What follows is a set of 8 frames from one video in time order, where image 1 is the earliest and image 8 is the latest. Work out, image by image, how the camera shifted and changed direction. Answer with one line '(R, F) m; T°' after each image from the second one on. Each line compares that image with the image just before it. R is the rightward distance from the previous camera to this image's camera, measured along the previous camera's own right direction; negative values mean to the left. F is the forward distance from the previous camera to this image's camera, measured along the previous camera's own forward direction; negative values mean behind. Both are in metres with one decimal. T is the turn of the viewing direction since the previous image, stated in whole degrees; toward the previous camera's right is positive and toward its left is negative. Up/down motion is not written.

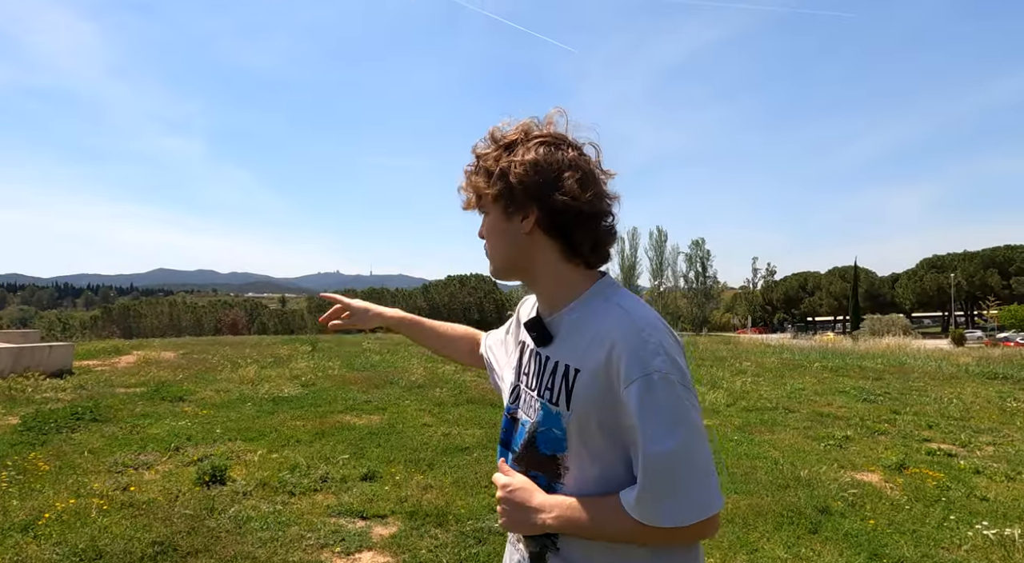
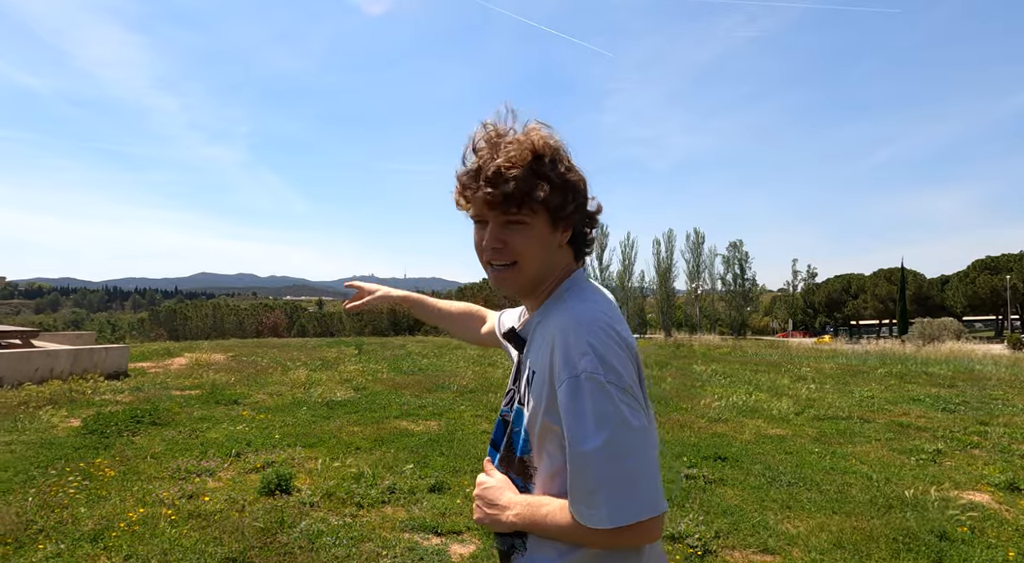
(-0.2, +0.2) m; -3°
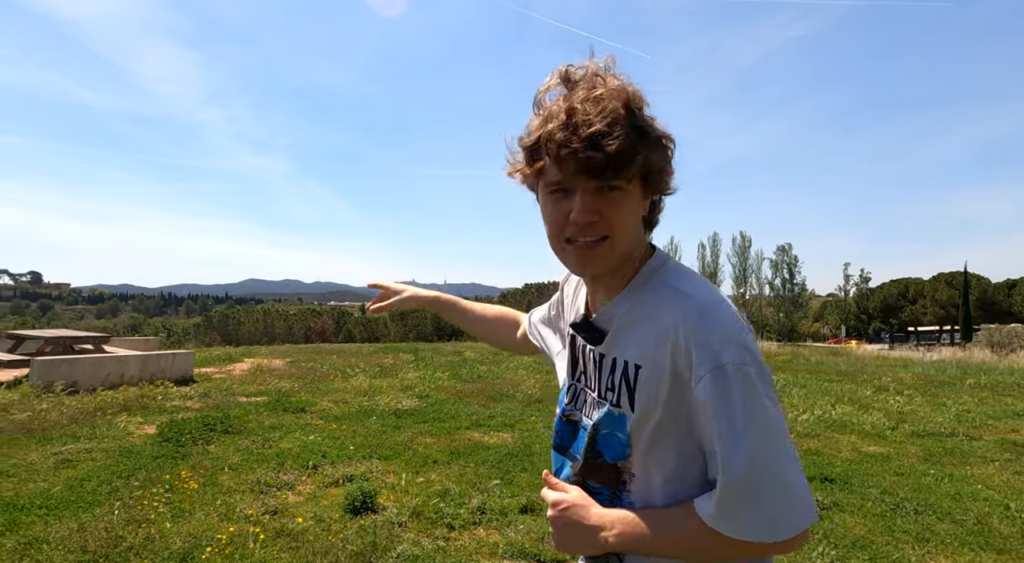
(-0.3, +0.2) m; -4°
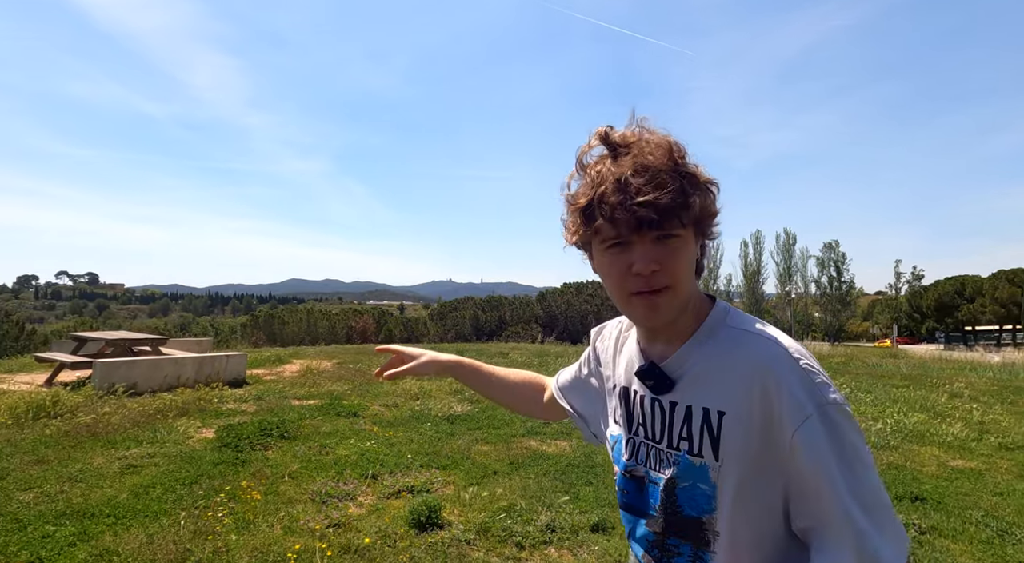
(-0.2, +0.1) m; -4°
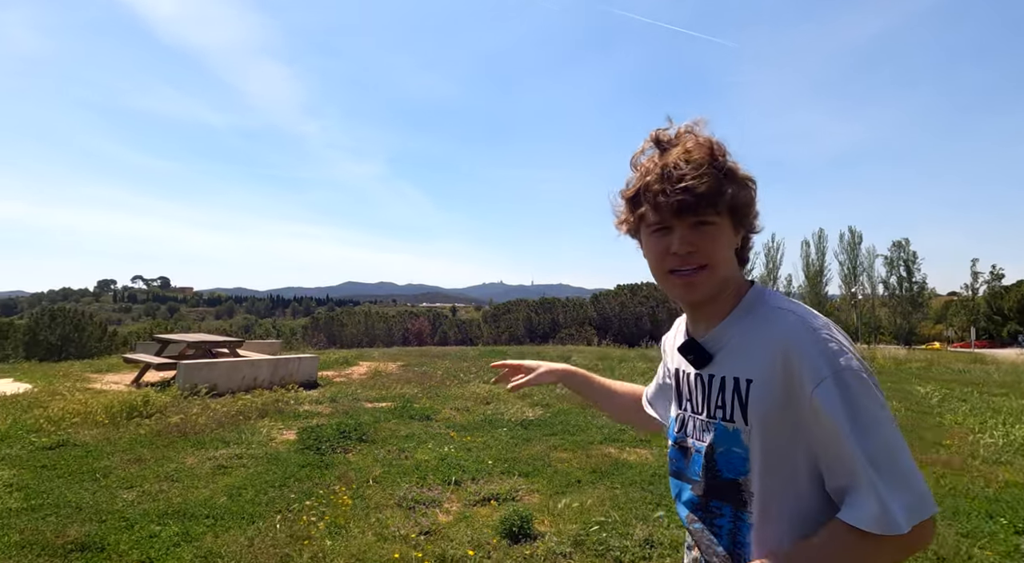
(-0.2, +0.1) m; -5°
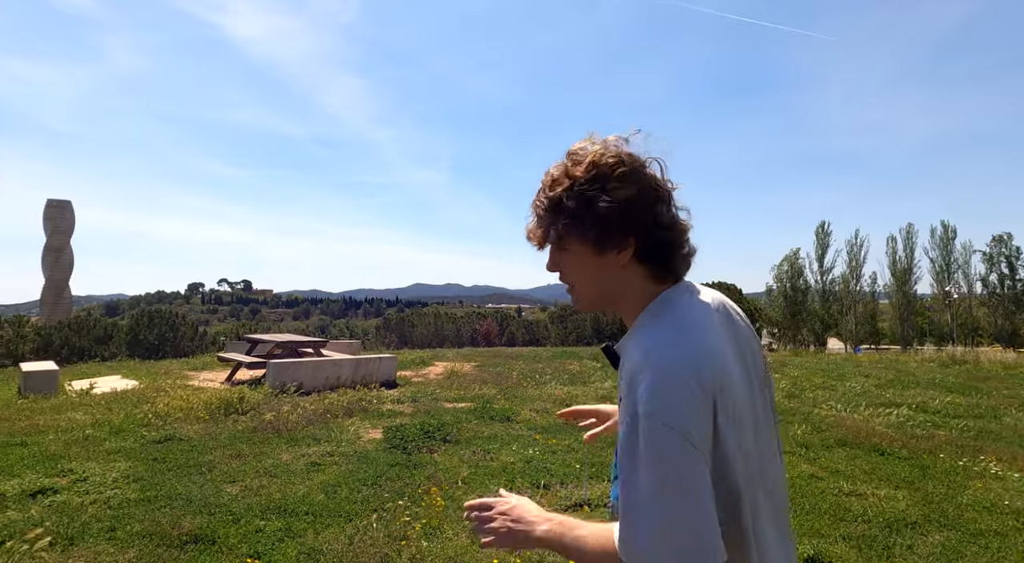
(-0.1, +0.1) m; -6°
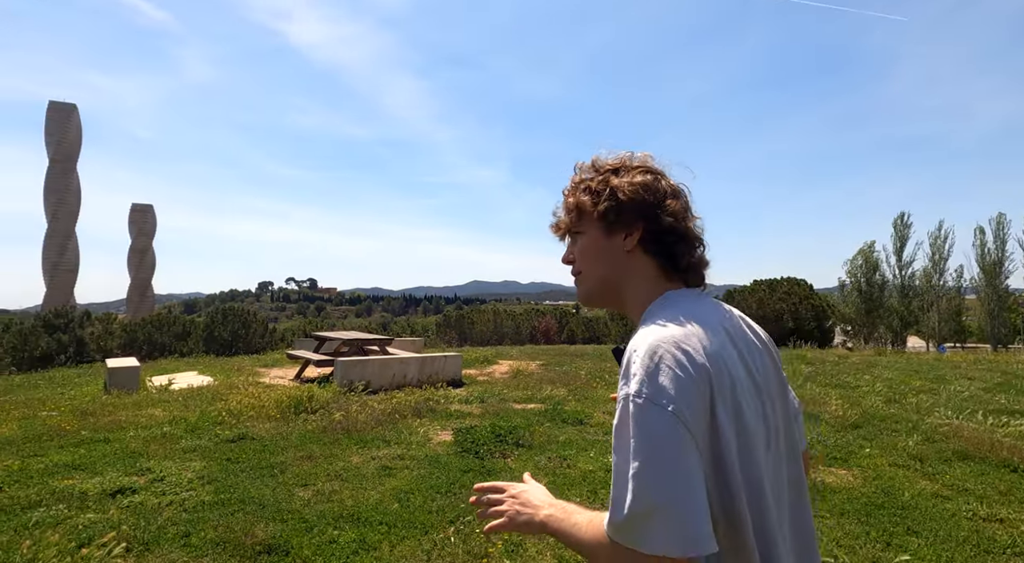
(-0.1, +0.3) m; -5°
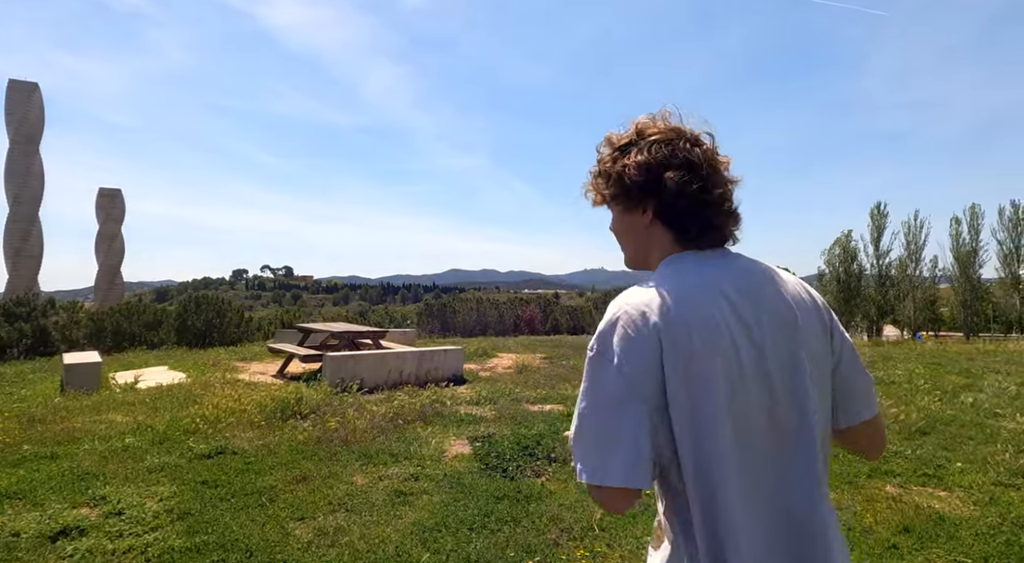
(-0.4, +0.9) m; +2°
